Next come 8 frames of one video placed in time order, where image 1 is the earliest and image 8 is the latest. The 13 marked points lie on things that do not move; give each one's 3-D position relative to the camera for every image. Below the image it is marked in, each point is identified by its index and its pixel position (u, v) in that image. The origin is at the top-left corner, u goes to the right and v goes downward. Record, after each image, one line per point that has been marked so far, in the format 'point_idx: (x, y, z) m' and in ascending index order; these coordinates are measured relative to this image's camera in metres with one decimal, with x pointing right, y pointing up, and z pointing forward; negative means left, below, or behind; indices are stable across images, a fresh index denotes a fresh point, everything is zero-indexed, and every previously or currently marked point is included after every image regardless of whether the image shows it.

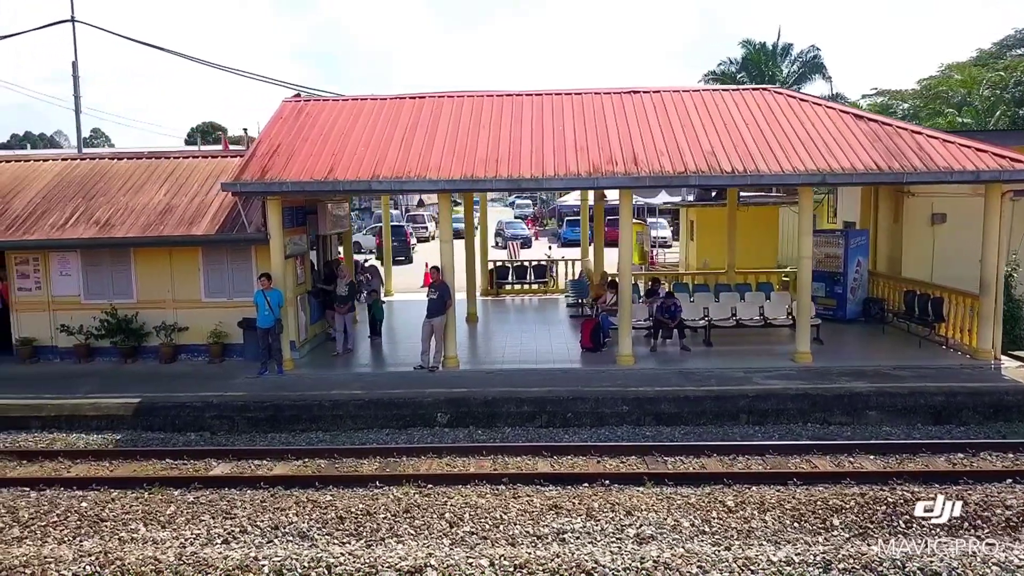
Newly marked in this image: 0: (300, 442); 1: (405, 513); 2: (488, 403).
0: (-1.8, -1.3, +9.6) m
1: (-0.7, -1.5, +7.3) m
2: (-0.2, -1.0, +9.8) m
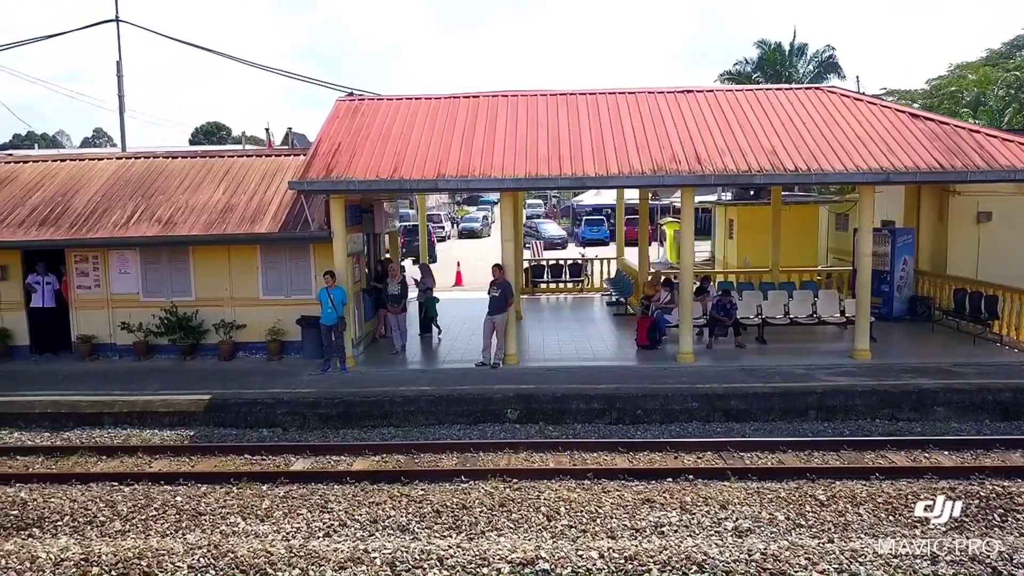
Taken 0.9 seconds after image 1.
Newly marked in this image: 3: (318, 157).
0: (-1.2, -1.3, +9.7) m
1: (-0.1, -1.5, +7.3) m
2: (+0.4, -1.0, +9.9) m
3: (-2.0, +1.3, +11.3) m
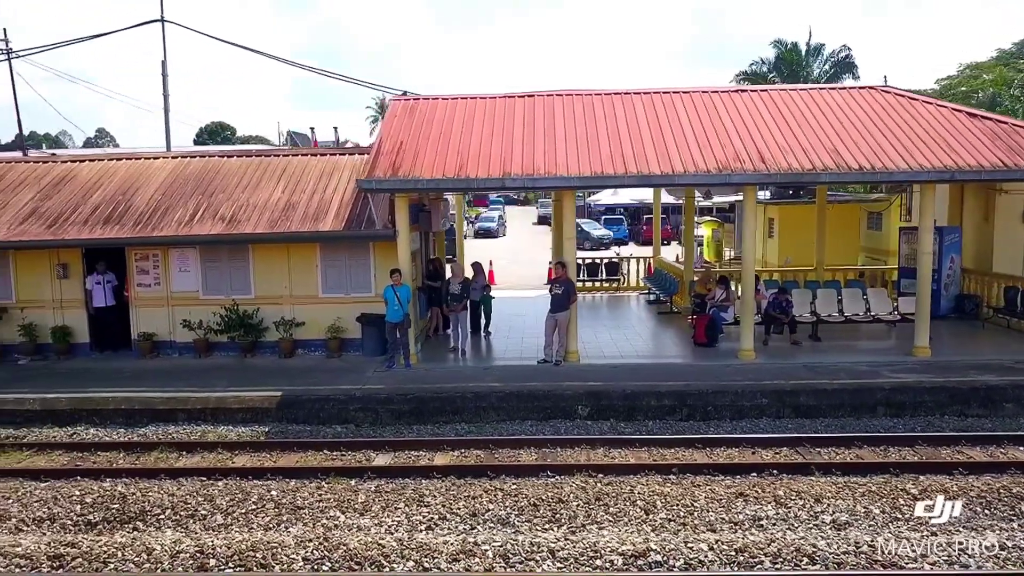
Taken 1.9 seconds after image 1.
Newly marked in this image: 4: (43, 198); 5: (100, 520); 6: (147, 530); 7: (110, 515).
0: (-0.6, -1.3, +9.7) m
1: (+0.6, -1.4, +7.4) m
2: (+1.1, -1.0, +10.0) m
3: (-1.3, +1.4, +11.4) m
4: (-5.3, +1.0, +12.4) m
5: (-2.7, -1.5, +7.3) m
6: (-2.4, -1.6, +7.1) m
7: (-2.7, -1.5, +7.3) m
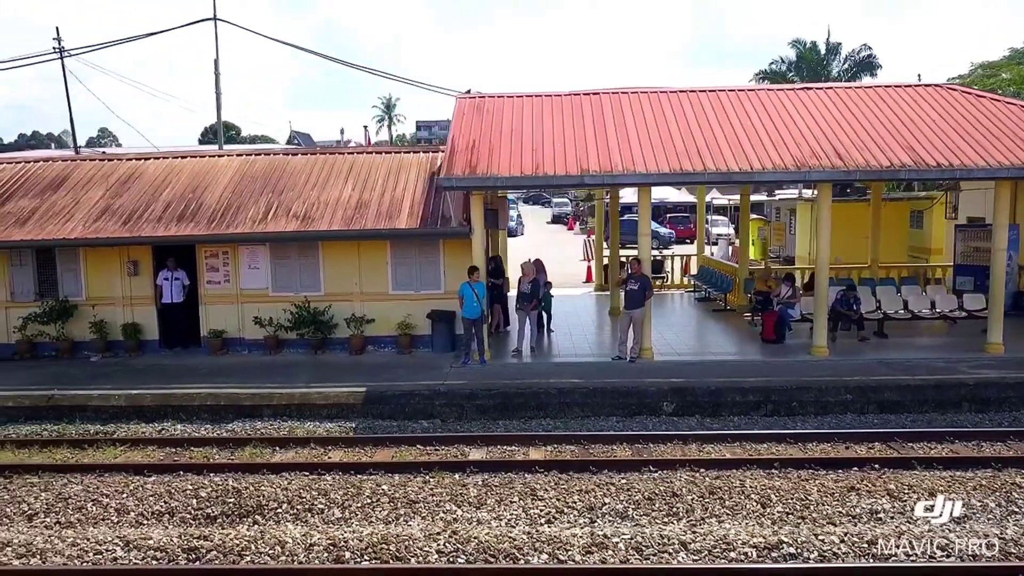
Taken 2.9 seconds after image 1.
0: (+0.2, -1.2, +9.8) m
1: (+1.4, -1.4, +7.5) m
2: (+1.8, -1.0, +10.1) m
3: (-0.6, +1.4, +11.5) m
4: (-4.5, +1.0, +12.5) m
5: (-1.9, -1.5, +7.3) m
6: (-1.6, -1.5, +7.1) m
7: (-1.9, -1.5, +7.4) m
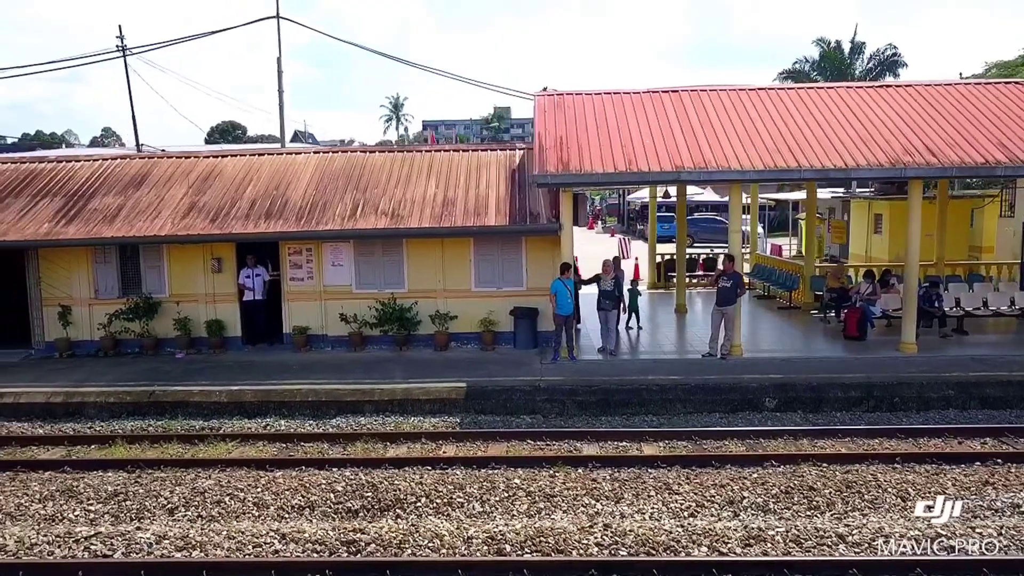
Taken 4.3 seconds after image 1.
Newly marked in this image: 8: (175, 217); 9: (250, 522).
0: (+1.2, -1.2, +9.8) m
1: (+2.3, -1.4, +7.5) m
2: (+2.8, -0.9, +10.1) m
3: (+0.4, +1.4, +11.5) m
4: (-3.6, +1.1, +12.5) m
5: (-1.0, -1.5, +7.3) m
6: (-0.6, -1.5, +7.2) m
7: (-1.0, -1.4, +7.4) m
8: (-3.6, +0.8, +11.9) m
9: (-1.7, -1.5, +7.1) m
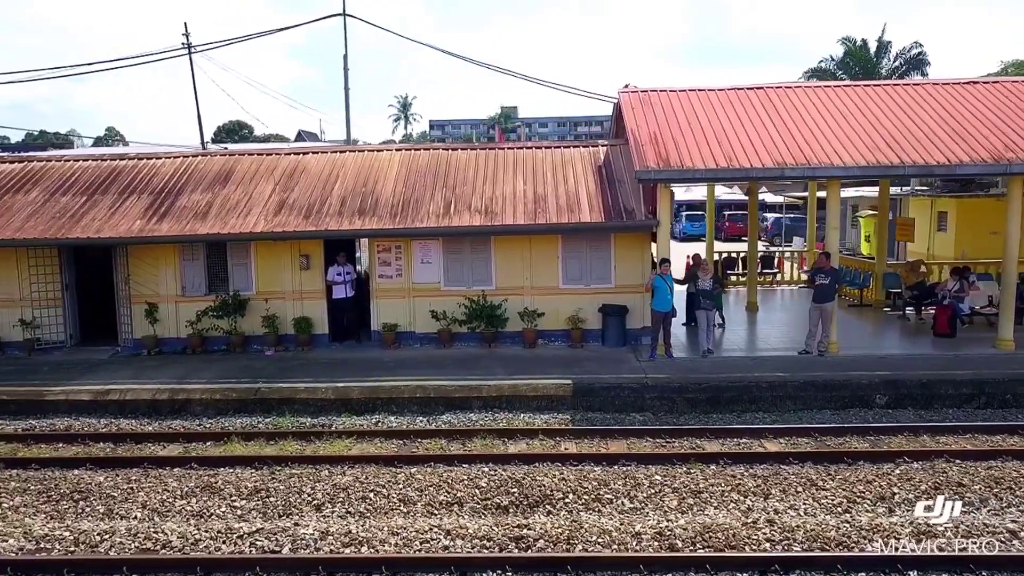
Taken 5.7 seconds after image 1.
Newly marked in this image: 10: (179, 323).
0: (+2.1, -1.2, +9.8) m
1: (+3.3, -1.3, +7.5) m
2: (+3.8, -0.9, +10.1) m
3: (+1.4, +1.5, +11.5) m
4: (-2.6, +1.1, +12.5) m
5: (0.0, -1.4, +7.3) m
6: (+0.3, -1.5, +7.1) m
7: (0.0, -1.4, +7.4) m
8: (-2.6, +0.8, +11.9) m
9: (-0.7, -1.5, +7.1) m
10: (-3.8, -0.4, +12.6) m
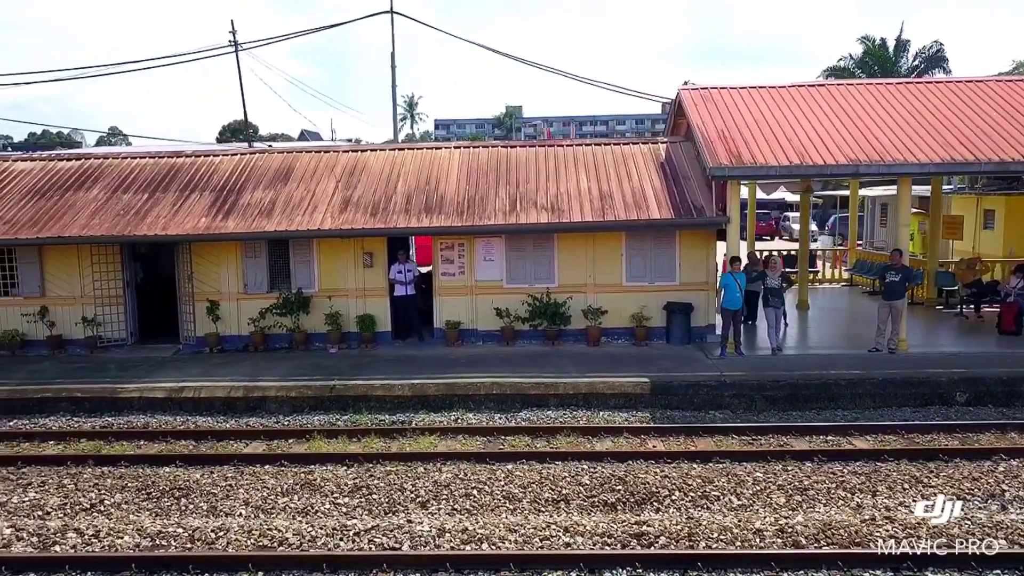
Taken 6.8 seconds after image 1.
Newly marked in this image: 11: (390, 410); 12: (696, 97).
0: (+2.9, -1.2, +9.8) m
1: (+4.0, -1.3, +7.4) m
2: (+4.5, -0.9, +10.0) m
3: (+2.1, +1.5, +11.4) m
4: (-1.9, +1.1, +12.4) m
5: (+0.7, -1.4, +7.3) m
6: (+1.1, -1.4, +7.1) m
7: (+0.7, -1.4, +7.4) m
8: (-1.9, +0.8, +11.8) m
9: (0.0, -1.5, +7.1) m
10: (-3.1, -0.4, +12.6) m
11: (-1.1, -1.1, +10.2) m
12: (+2.1, +2.3, +12.9) m
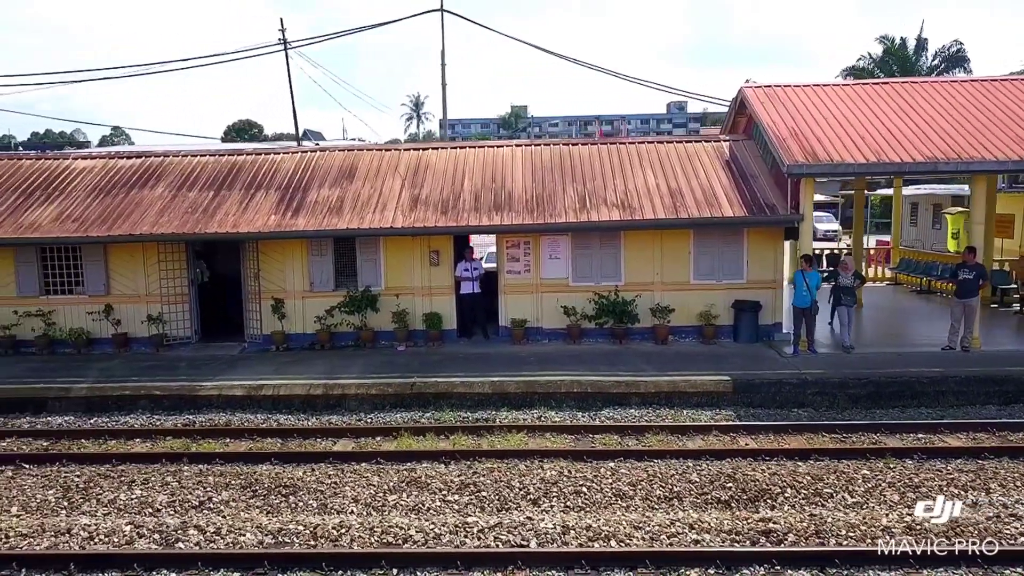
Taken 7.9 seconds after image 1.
0: (+3.6, -1.1, +9.7) m
1: (+4.7, -1.3, +7.4) m
2: (+5.2, -0.8, +10.0) m
3: (+2.8, +1.5, +11.4) m
4: (-1.1, +1.2, +12.4) m
5: (+1.4, -1.4, +7.3) m
6: (+1.8, -1.4, +7.1) m
7: (+1.5, -1.4, +7.3) m
8: (-1.2, +0.9, +11.8) m
9: (+0.8, -1.4, +7.0) m
10: (-2.3, -0.3, +12.5) m
11: (-0.4, -1.1, +10.2) m
12: (+2.9, +2.3, +12.9) m
